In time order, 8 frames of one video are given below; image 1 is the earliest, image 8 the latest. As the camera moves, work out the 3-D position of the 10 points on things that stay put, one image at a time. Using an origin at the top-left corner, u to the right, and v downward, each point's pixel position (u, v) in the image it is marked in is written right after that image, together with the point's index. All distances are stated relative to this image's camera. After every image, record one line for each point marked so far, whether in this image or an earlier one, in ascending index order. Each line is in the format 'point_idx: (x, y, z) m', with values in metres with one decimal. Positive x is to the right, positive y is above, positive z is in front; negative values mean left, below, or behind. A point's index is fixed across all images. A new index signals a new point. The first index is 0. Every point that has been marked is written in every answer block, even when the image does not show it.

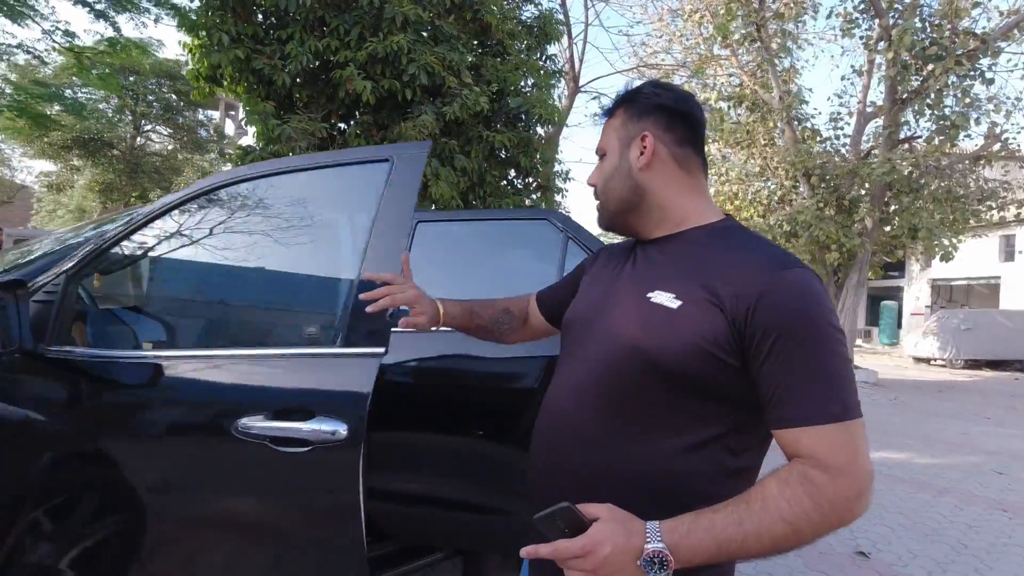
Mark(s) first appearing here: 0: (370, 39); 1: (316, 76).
0: (-1.7, +2.9, +6.8) m
1: (-2.3, +2.6, +7.1) m
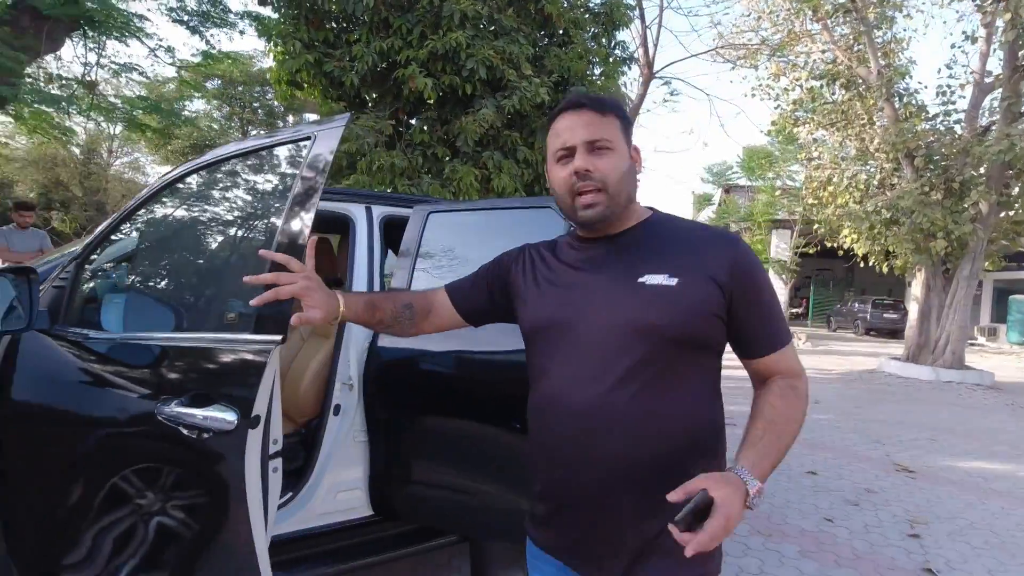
0: (-1.0, +3.0, +7.0) m
1: (-1.6, +2.7, +7.3) m
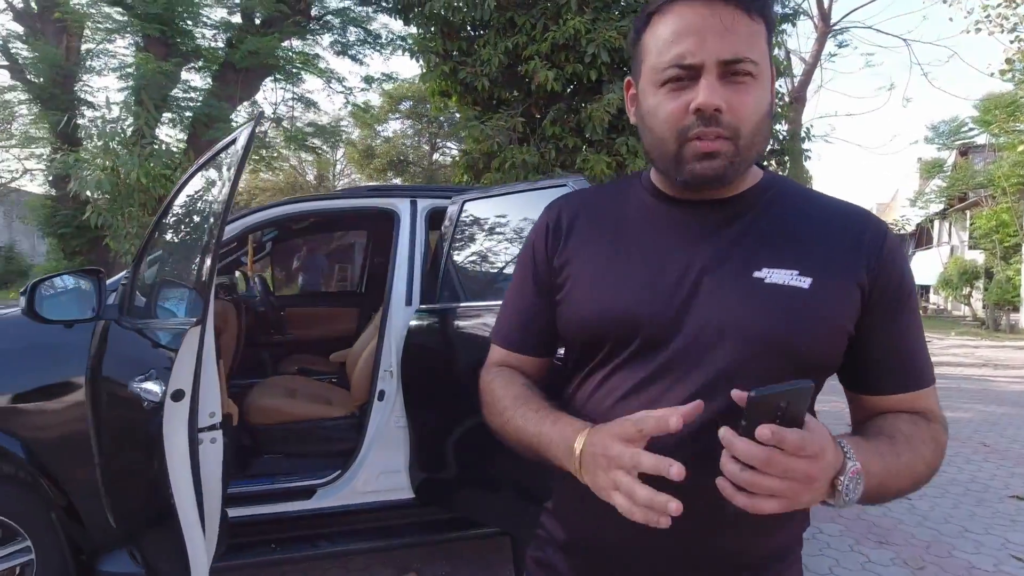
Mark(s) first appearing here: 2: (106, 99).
0: (+0.5, +3.1, +6.9) m
1: (0.0, +2.8, +7.5) m
2: (-5.0, +2.3, +7.2) m
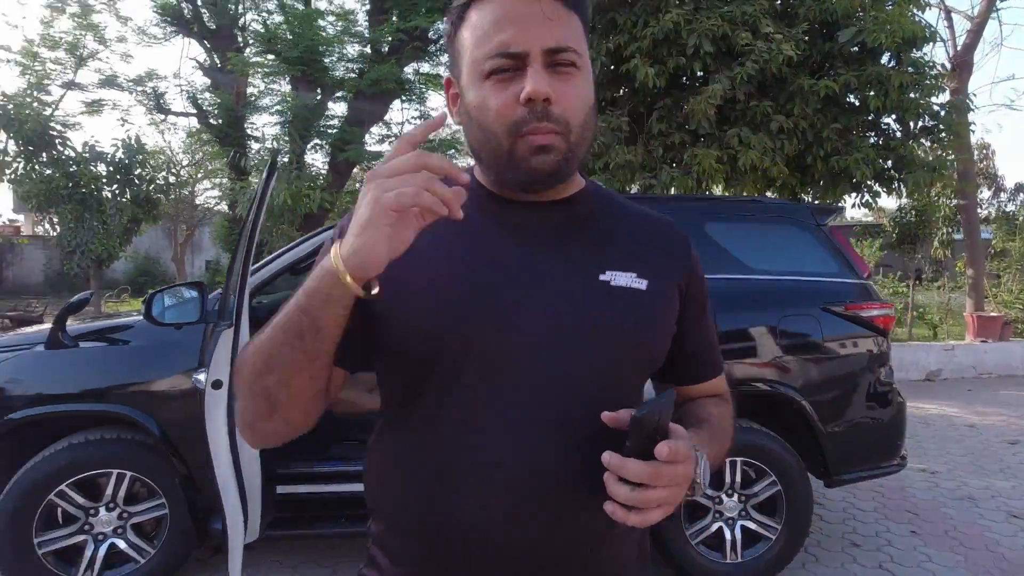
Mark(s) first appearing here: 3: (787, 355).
0: (+1.6, +3.1, +6.8) m
1: (+1.4, +2.7, +7.5) m
2: (-3.5, +2.2, +8.4) m
3: (+1.5, -0.4, +3.1) m
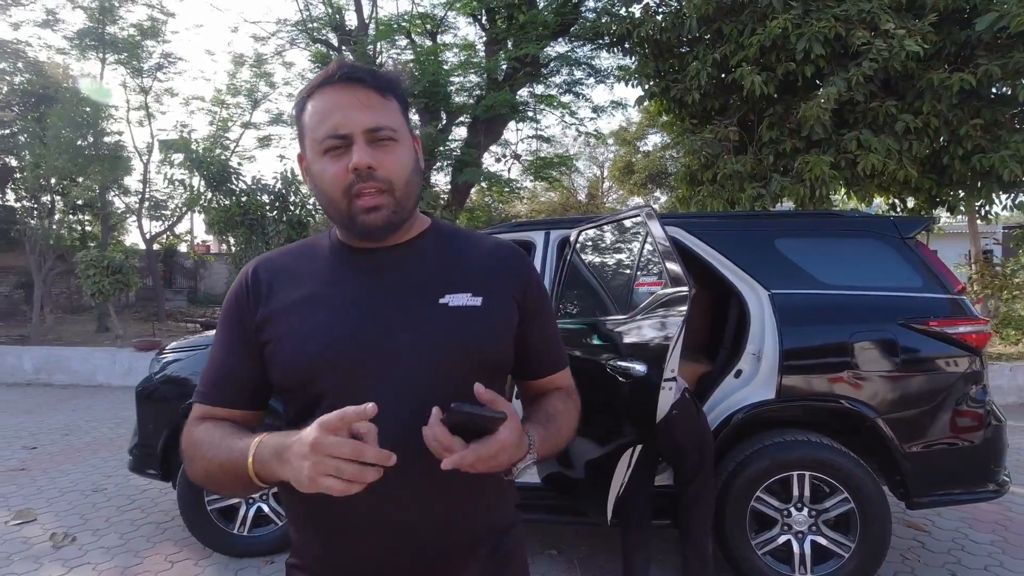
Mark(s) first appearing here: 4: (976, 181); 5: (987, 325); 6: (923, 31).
0: (+2.8, +3.0, +6.7) m
1: (+2.7, +2.6, +7.4) m
2: (-1.9, +2.0, +9.4) m
3: (+1.9, -0.4, +3.1) m
4: (+5.5, +1.3, +6.8) m
5: (+2.5, -0.2, +3.1) m
6: (+4.5, +2.8, +6.4) m
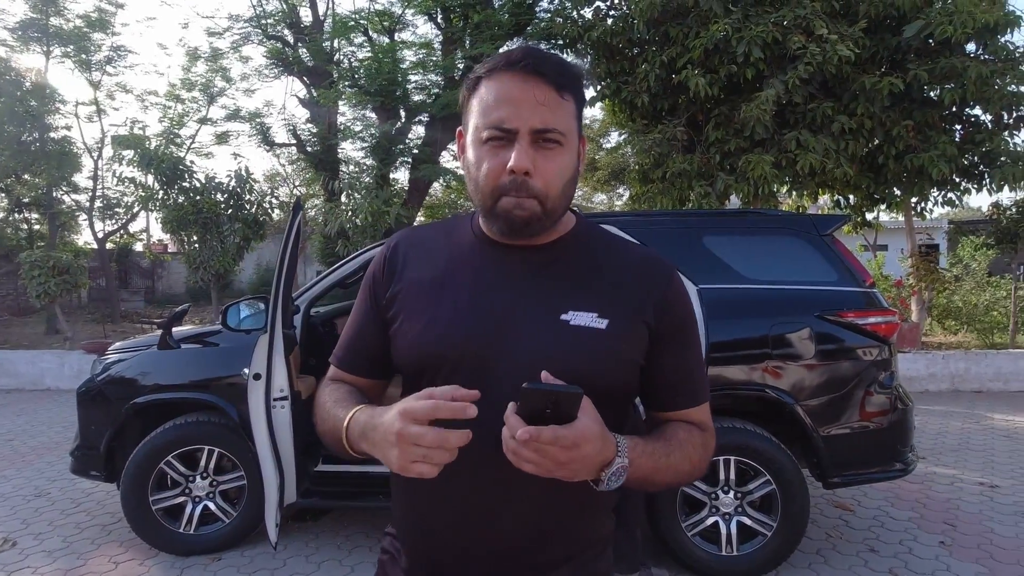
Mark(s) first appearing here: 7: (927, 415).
0: (+2.3, +3.0, +6.9) m
1: (+2.1, +2.7, +7.6) m
2: (-2.5, +2.1, +9.4) m
3: (+1.5, -0.4, +3.3) m
4: (+4.9, +1.3, +7.2) m
5: (+2.2, -0.2, +3.3) m
6: (+4.0, +2.9, +6.7) m
7: (+4.7, -1.4, +6.6) m
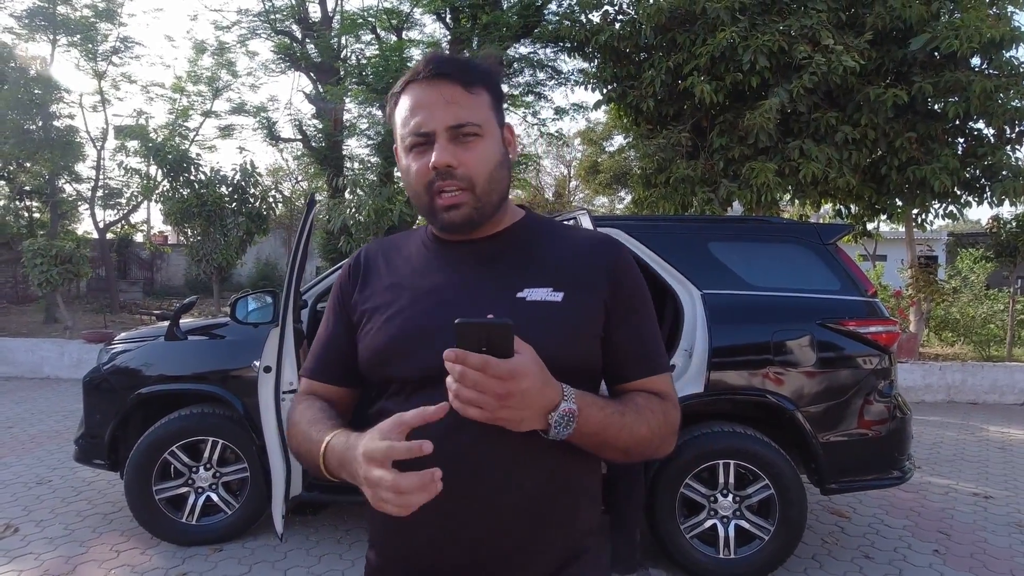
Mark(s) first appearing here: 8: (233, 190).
0: (+2.4, +3.0, +7.0) m
1: (+2.2, +2.6, +7.6) m
2: (-2.5, +2.1, +9.4) m
3: (+1.6, -0.4, +3.3) m
4: (+5.0, +1.2, +7.2) m
5: (+2.2, -0.2, +3.3) m
6: (+4.1, +2.8, +6.7) m
7: (+4.7, -1.6, +6.6) m
8: (-4.9, +1.7, +10.3) m
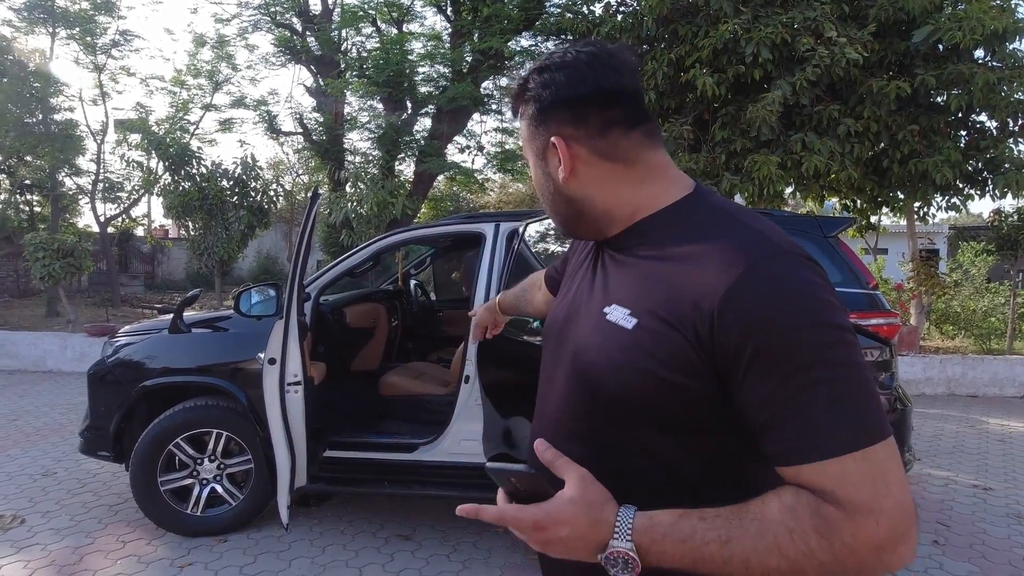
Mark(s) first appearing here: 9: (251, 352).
0: (+2.4, +3.1, +6.9) m
1: (+2.2, +2.7, +7.6) m
2: (-2.5, +2.2, +9.4) m
3: (+1.6, -0.4, +3.3) m
4: (+5.0, +1.3, +7.2) m
5: (+2.2, -0.2, +3.4) m
6: (+4.1, +2.9, +6.7) m
7: (+4.7, -1.5, +6.7) m
8: (-4.9, +1.8, +10.2) m
9: (-1.7, -0.4, +3.7) m
